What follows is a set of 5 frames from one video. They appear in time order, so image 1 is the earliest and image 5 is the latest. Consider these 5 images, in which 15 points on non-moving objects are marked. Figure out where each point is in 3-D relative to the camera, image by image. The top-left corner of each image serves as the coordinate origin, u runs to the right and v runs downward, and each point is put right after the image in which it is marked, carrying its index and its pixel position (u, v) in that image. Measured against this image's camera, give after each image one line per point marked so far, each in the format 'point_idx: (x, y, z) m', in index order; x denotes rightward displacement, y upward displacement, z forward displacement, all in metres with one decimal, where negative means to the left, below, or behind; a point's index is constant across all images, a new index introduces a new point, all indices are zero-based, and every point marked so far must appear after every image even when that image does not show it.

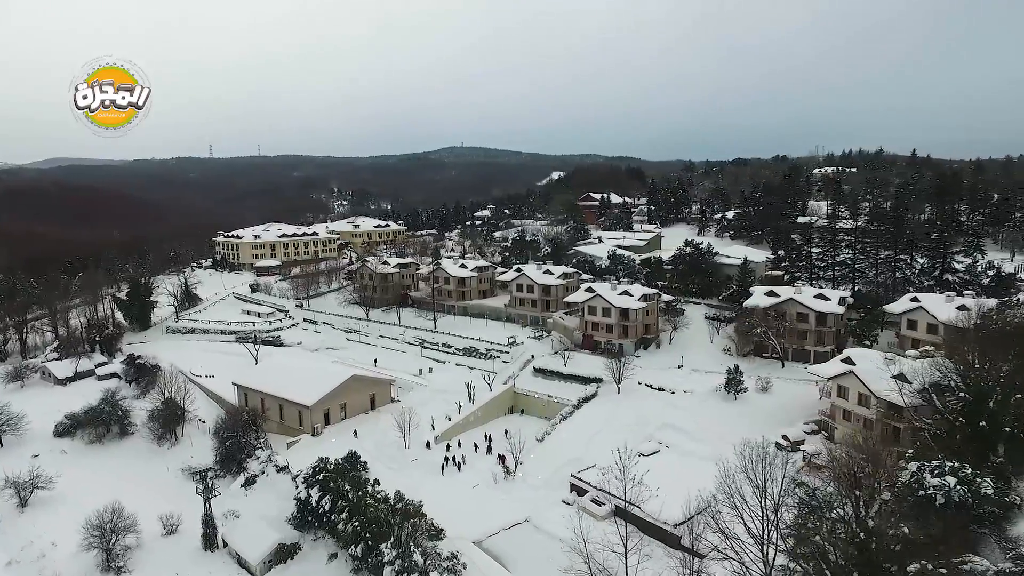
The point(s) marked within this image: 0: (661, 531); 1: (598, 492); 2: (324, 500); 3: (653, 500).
0: (+4.5, -7.4, +17.5) m
1: (+3.0, -6.9, +19.7) m
2: (-6.2, -7.0, +19.2) m
3: (+4.6, -6.9, +18.9) m
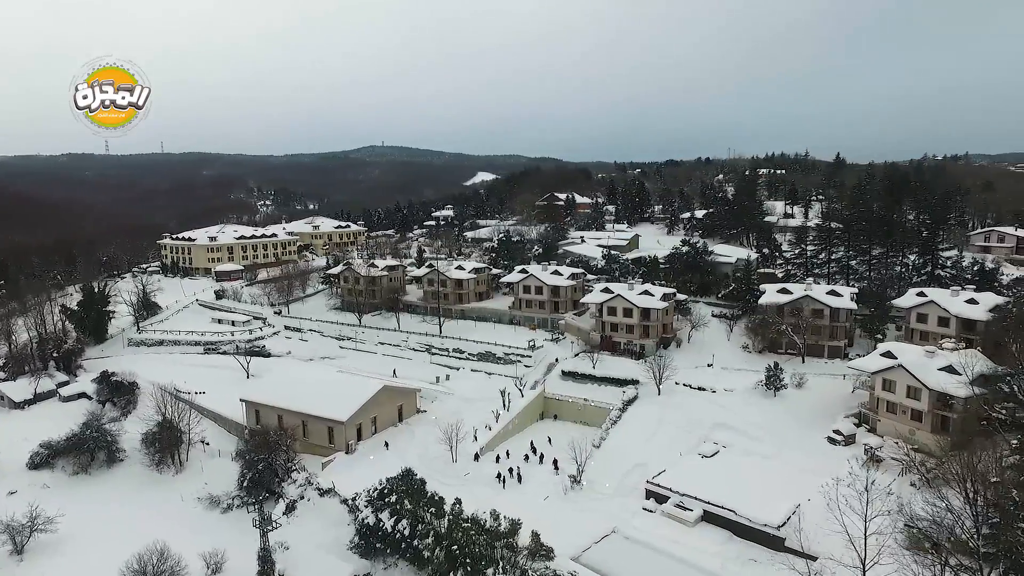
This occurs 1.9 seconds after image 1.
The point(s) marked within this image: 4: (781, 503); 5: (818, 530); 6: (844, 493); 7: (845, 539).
0: (+7.5, -7.3, +17.2) m
1: (+5.6, -6.9, +19.2) m
2: (-3.4, -7.2, +17.6) m
3: (+7.3, -6.9, +18.6) m
4: (+8.6, -6.9, +18.5) m
5: (+9.1, -7.2, +17.2) m
6: (+10.8, -6.8, +18.8) m
7: (+9.6, -7.2, +16.5) m
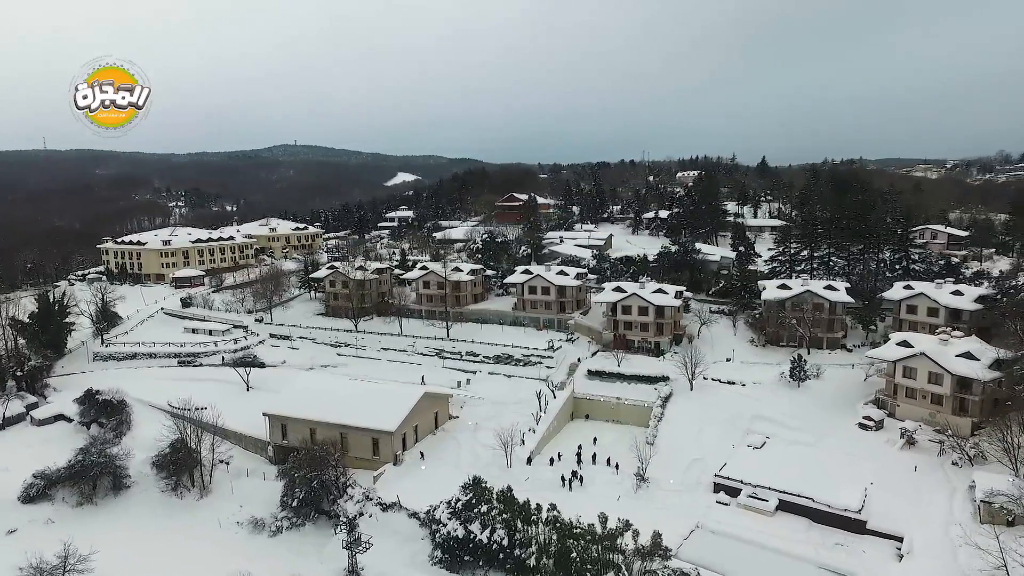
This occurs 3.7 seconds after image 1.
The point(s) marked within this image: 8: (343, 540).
0: (+10.3, -7.2, +18.0) m
1: (+8.2, -6.8, +19.7) m
2: (-0.5, -7.2, +16.9) m
3: (+10.0, -6.8, +19.3) m
4: (+11.2, -6.7, +19.4) m
5: (+12.0, -7.0, +18.2) m
6: (+13.4, -6.6, +19.9) m
7: (+12.6, -7.0, +17.5) m
8: (-5.6, -8.2, +19.2) m
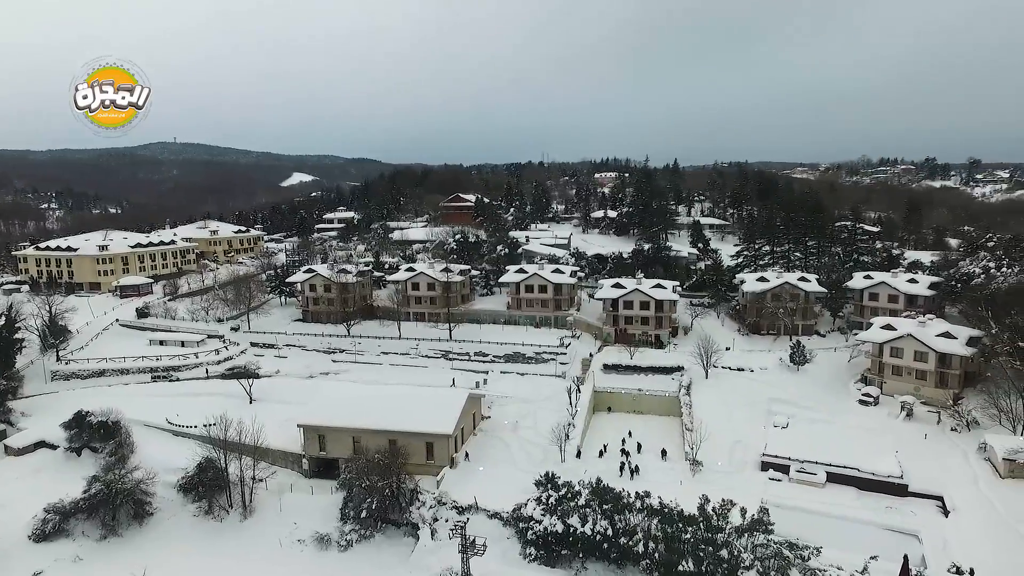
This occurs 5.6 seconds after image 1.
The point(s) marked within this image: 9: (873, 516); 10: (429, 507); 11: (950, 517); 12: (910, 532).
0: (+13.0, -6.8, +20.1) m
1: (+10.7, -6.5, +21.4) m
2: (+2.5, -7.1, +17.3) m
3: (+12.5, -6.4, +21.3) m
4: (+13.7, -6.3, +21.6) m
5: (+14.6, -6.6, +20.5) m
6: (+15.7, -6.2, +22.5) m
7: (+15.3, -6.6, +20.0) m
8: (-2.8, -8.3, +18.7) m
9: (+11.7, -7.4, +18.9) m
10: (-2.8, -7.4, +19.7) m
11: (+13.8, -7.2, +18.3) m
12: (+12.3, -7.6, +17.9) m
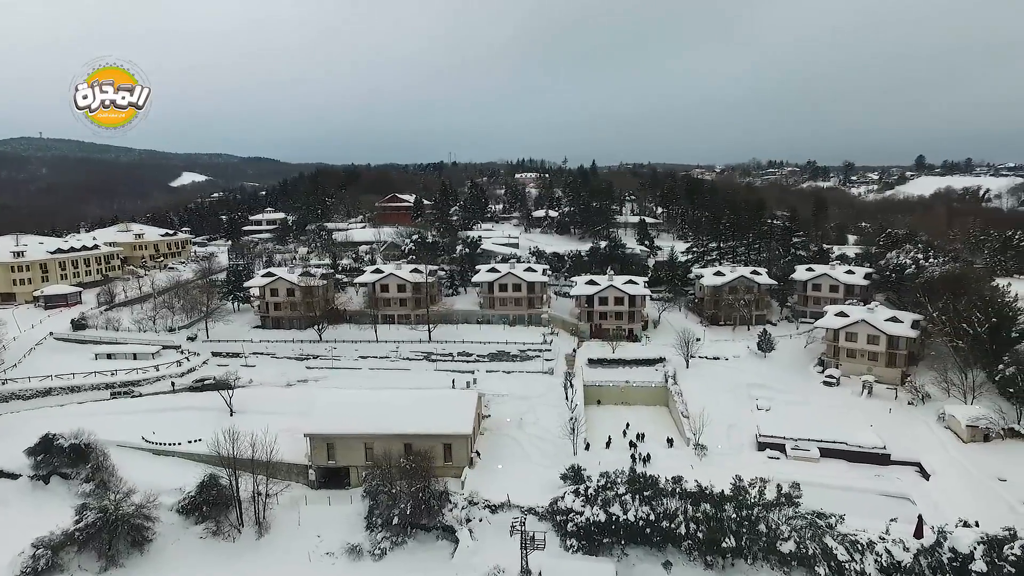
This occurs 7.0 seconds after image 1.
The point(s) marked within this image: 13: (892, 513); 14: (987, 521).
0: (+13.9, -6.5, +22.3) m
1: (+11.4, -6.2, +23.3) m
2: (+3.9, -7.0, +18.1) m
3: (+13.1, -6.1, +23.5) m
4: (+14.3, -5.9, +23.9) m
5: (+15.4, -6.2, +23.0) m
6: (+16.2, -5.7, +25.1) m
7: (+16.1, -6.2, +22.6) m
8: (-1.6, -8.3, +18.7) m
9: (+12.8, -7.1, +20.9) m
10: (-1.7, -7.5, +19.7) m
11: (+15.0, -6.8, +20.7) m
12: (+13.5, -7.2, +20.1) m
13: (+12.7, -7.5, +19.4) m
14: (+14.6, -7.1, +17.8) m
